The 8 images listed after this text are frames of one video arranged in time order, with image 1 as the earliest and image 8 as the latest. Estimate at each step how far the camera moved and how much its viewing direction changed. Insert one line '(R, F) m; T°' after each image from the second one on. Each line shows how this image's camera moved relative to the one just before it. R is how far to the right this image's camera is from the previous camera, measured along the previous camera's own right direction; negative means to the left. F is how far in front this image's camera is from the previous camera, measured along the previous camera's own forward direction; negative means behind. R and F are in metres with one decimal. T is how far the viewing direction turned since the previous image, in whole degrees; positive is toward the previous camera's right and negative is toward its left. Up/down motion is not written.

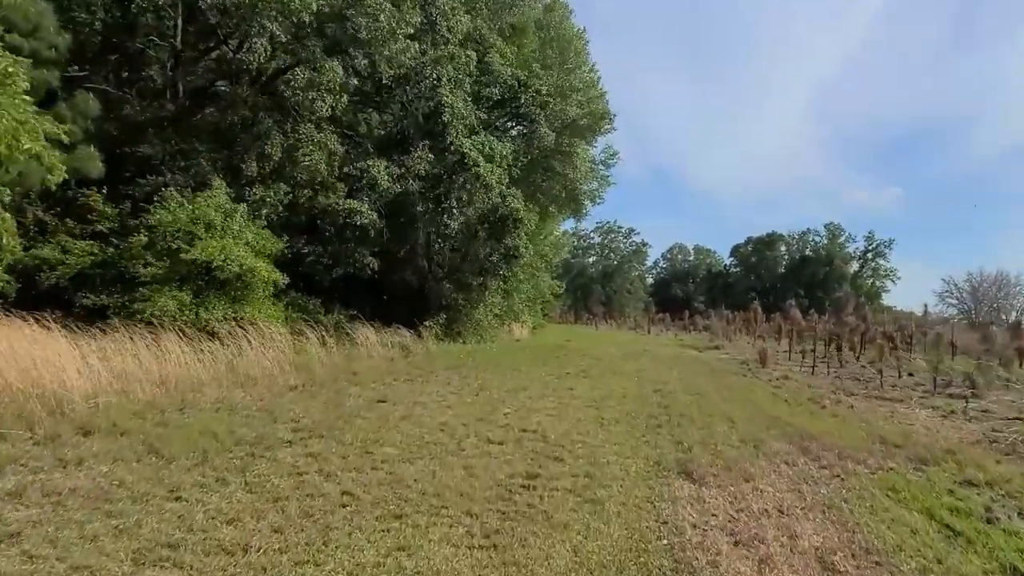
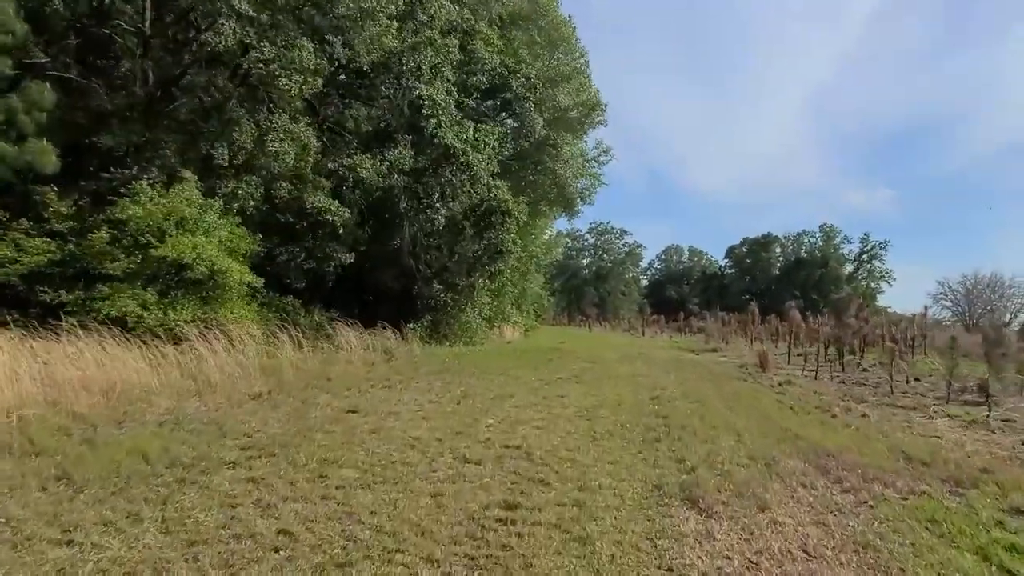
(+0.1, +0.7) m; 0°
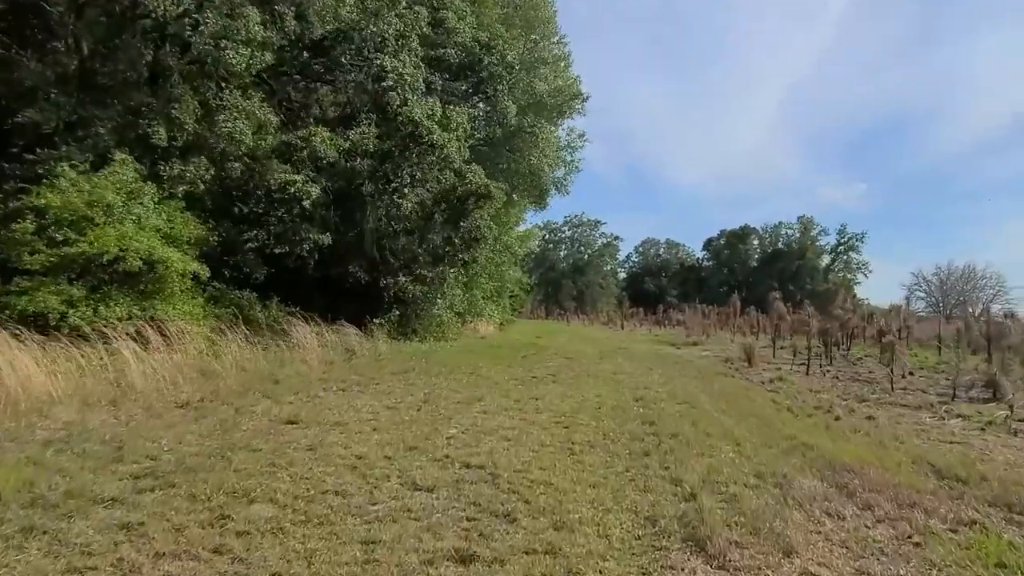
(+0.1, +0.9) m; +2°
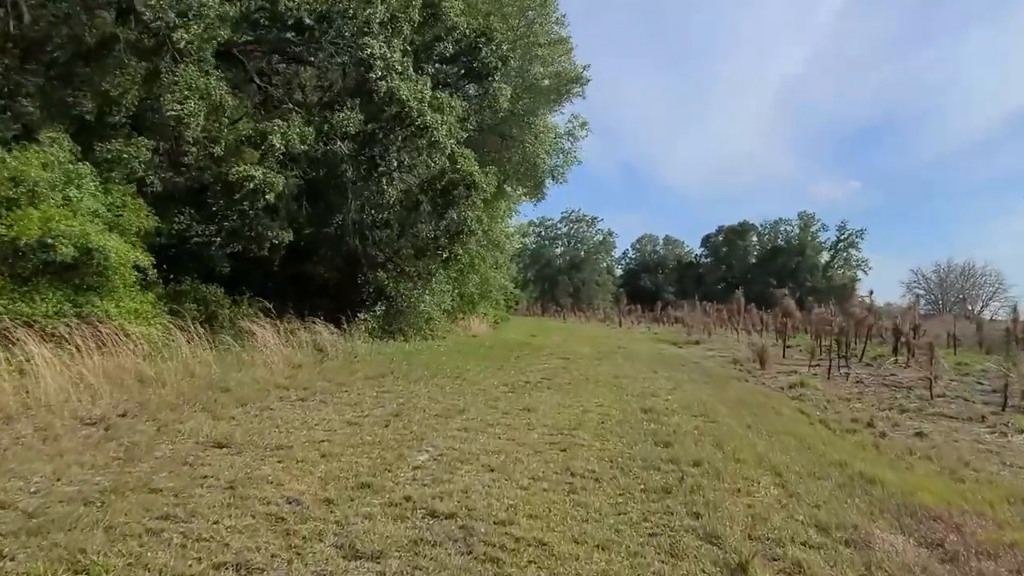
(+0.1, +1.2) m; 0°
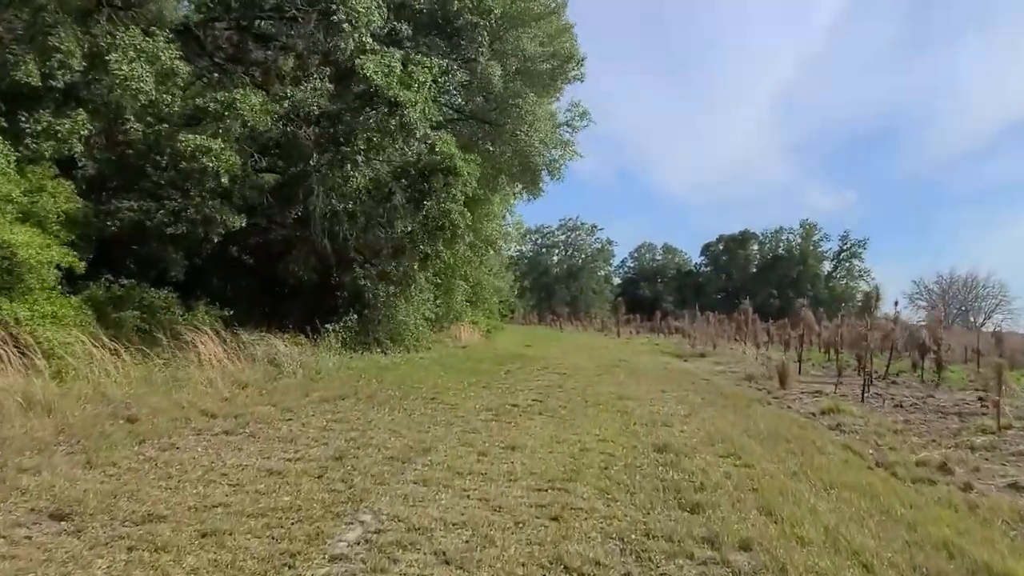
(+0.1, +1.4) m; 0°
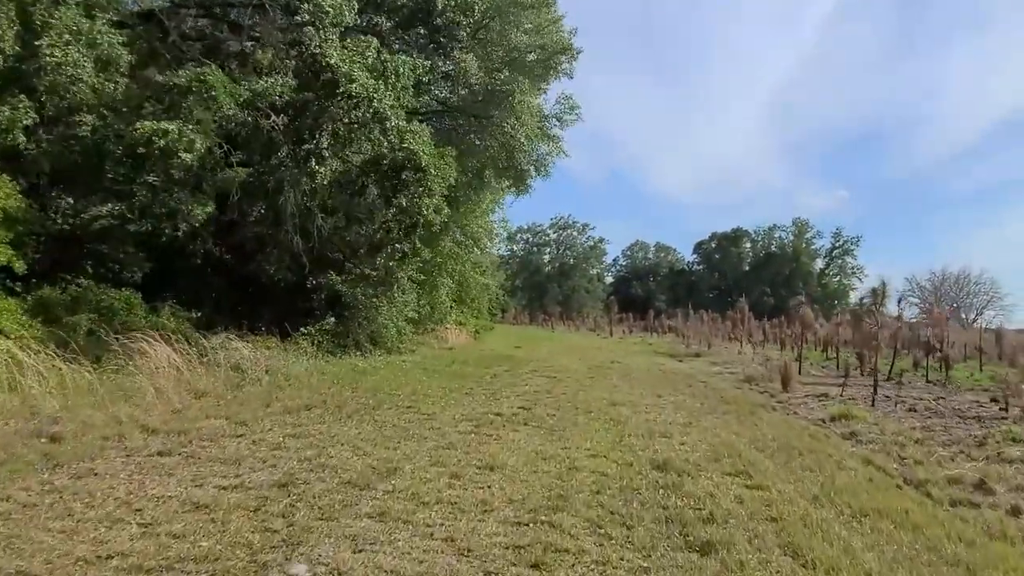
(+0.1, +0.7) m; +1°
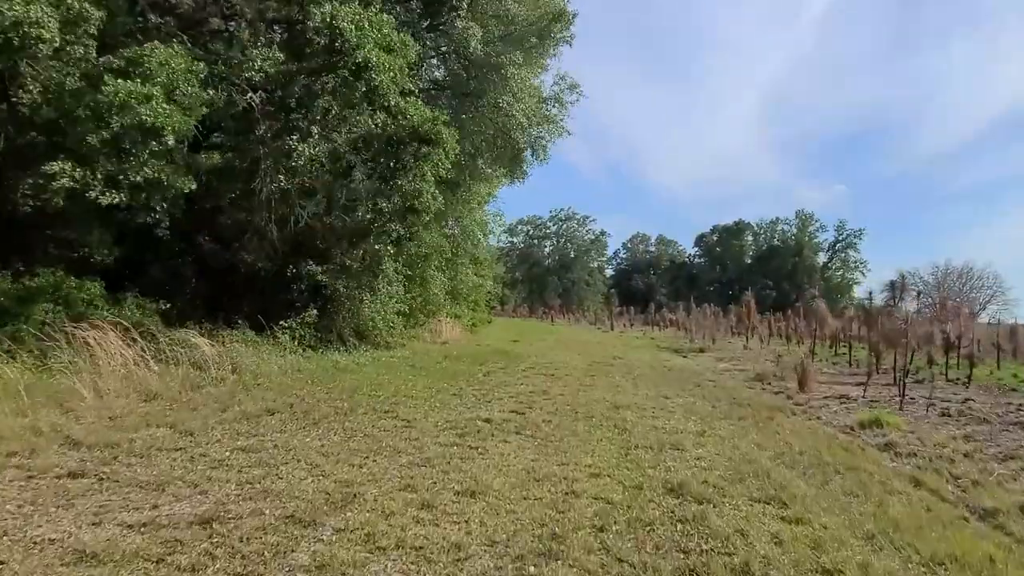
(+0.1, +0.8) m; 0°
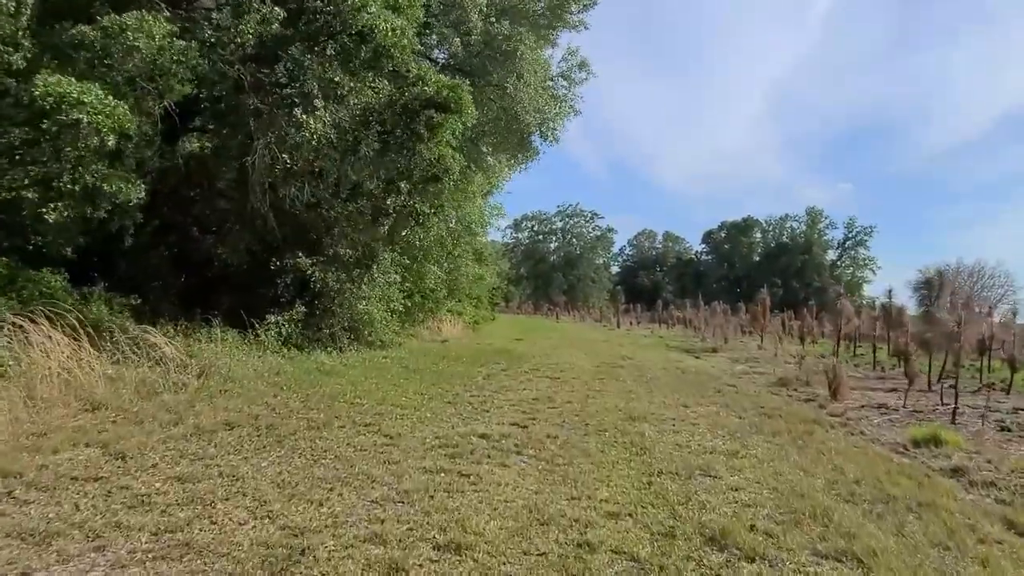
(0.0, +0.9) m; 0°
